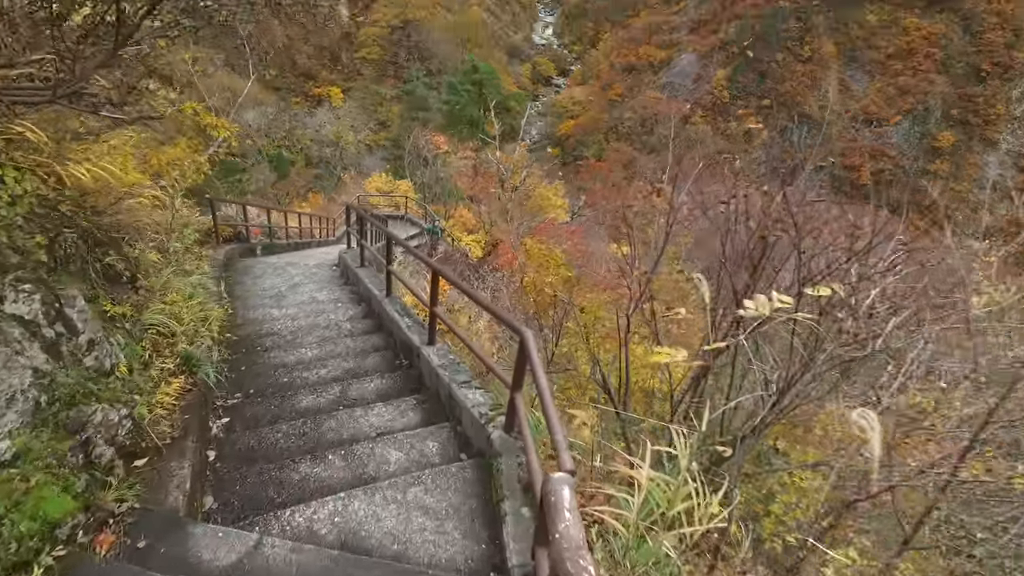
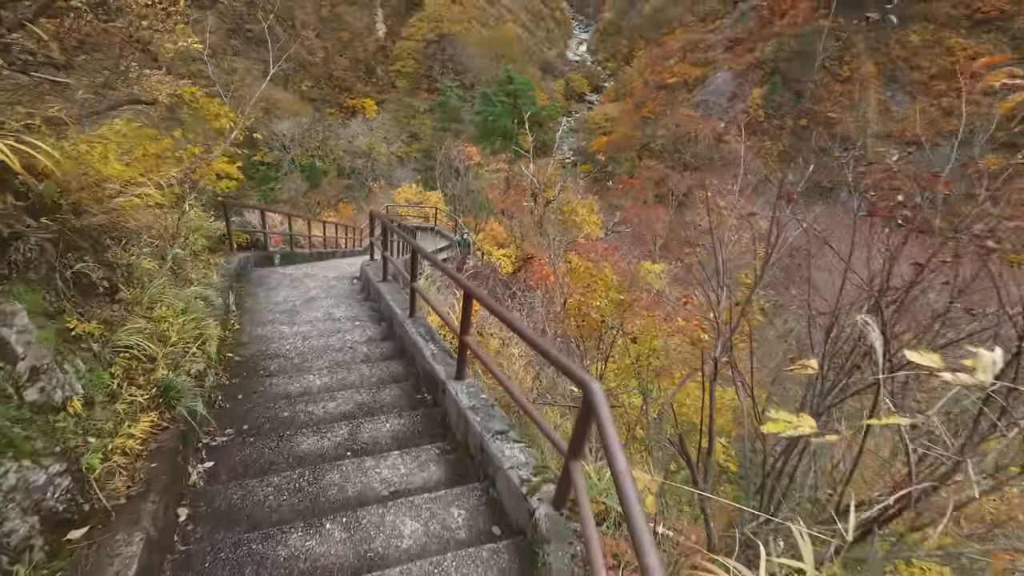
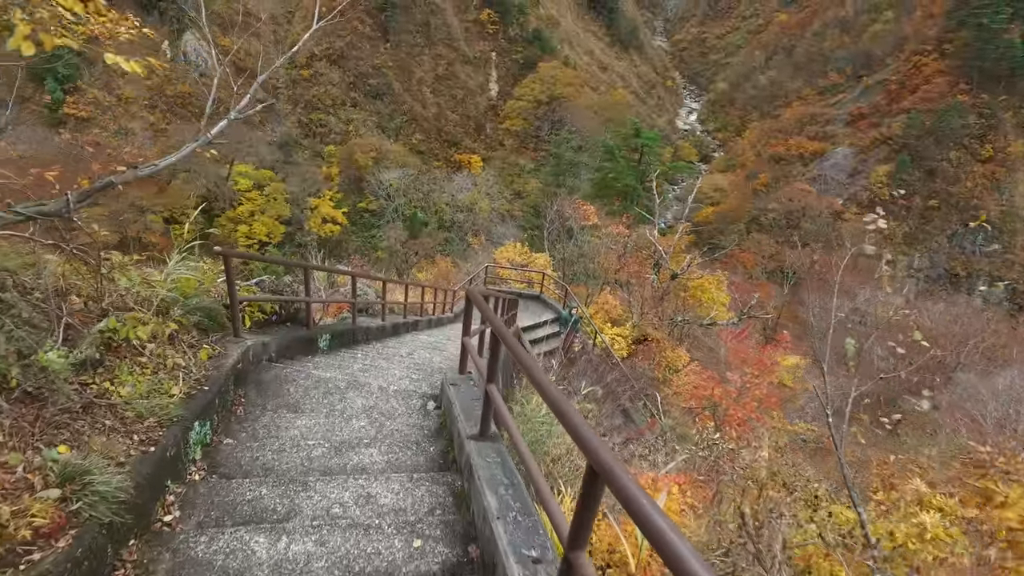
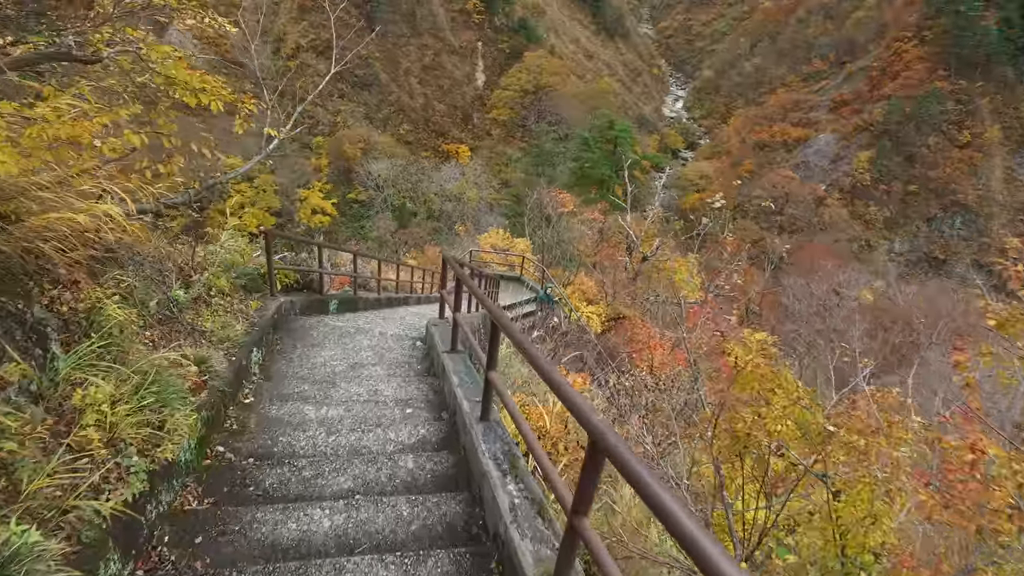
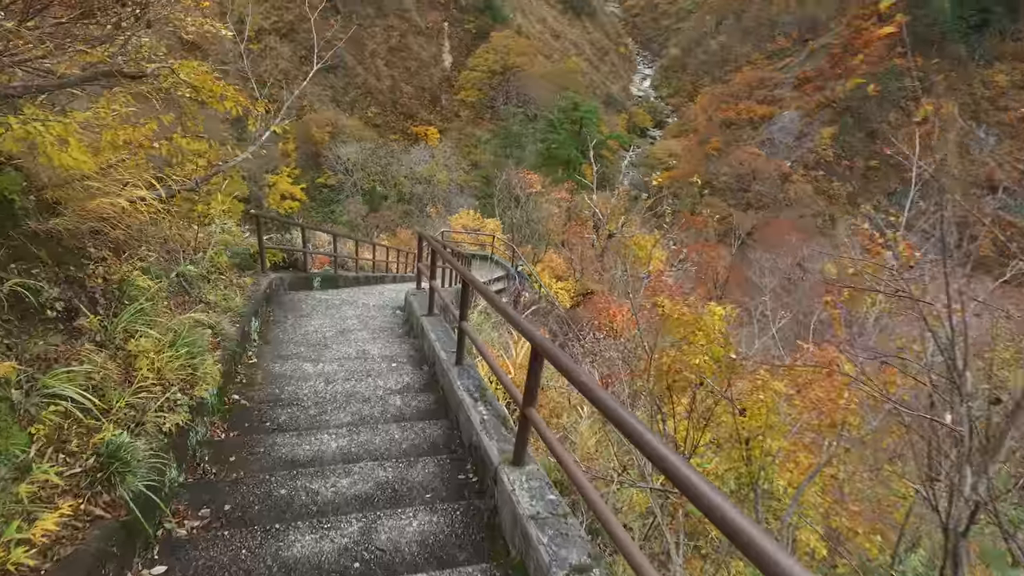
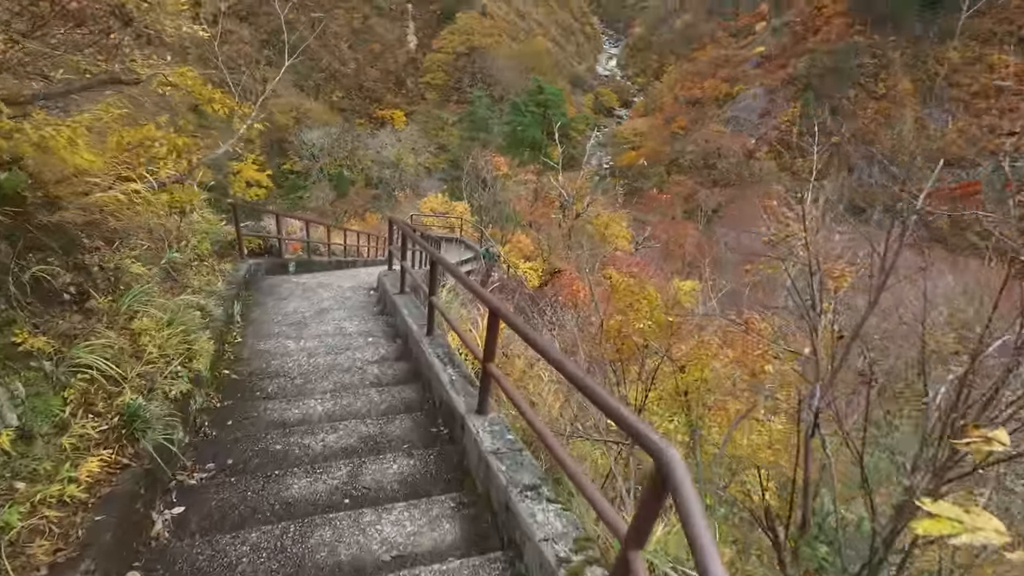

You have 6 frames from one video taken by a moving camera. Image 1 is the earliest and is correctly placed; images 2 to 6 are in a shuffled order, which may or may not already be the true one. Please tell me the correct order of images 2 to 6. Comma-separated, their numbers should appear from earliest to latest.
2, 6, 5, 4, 3
